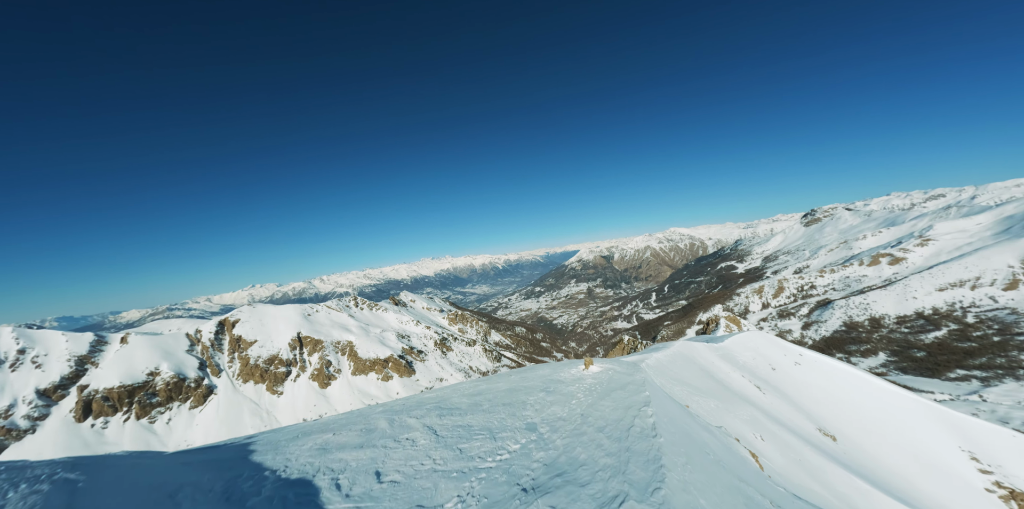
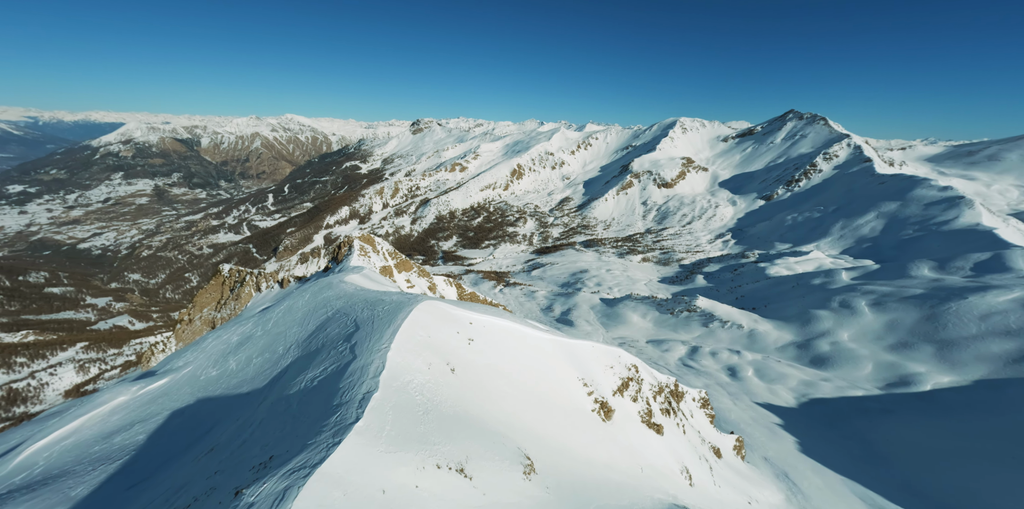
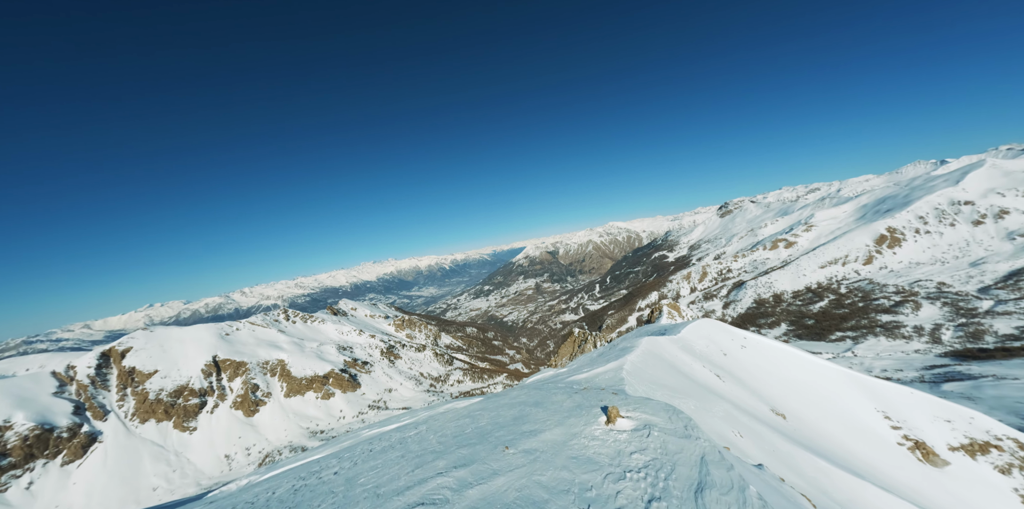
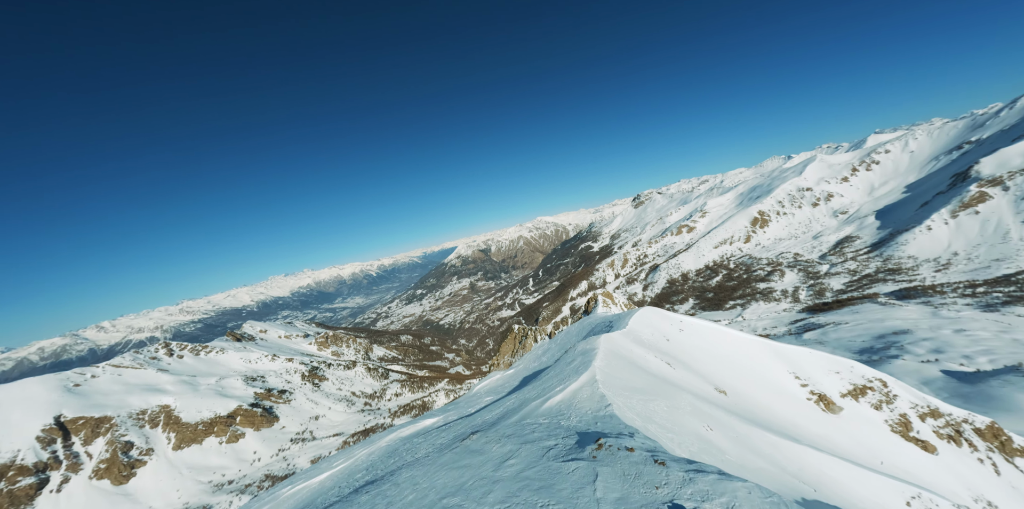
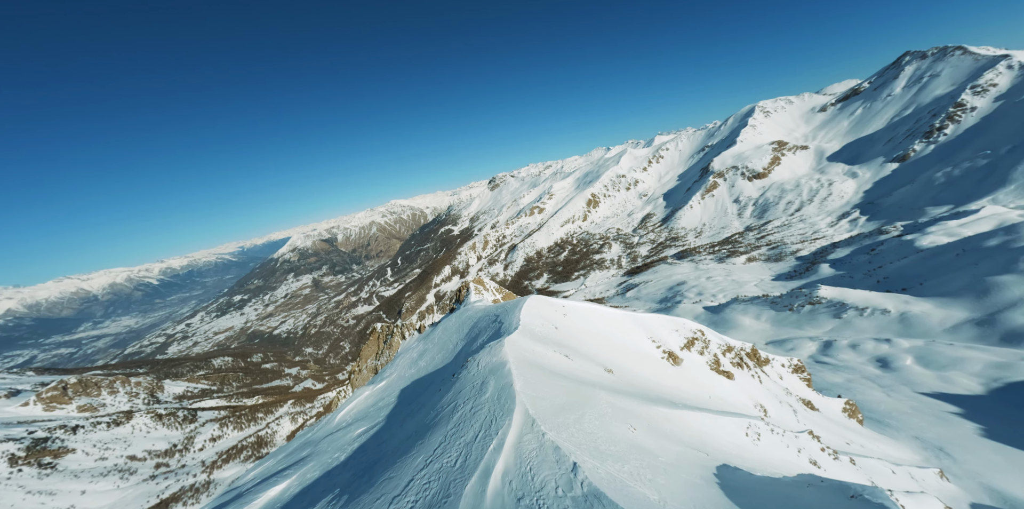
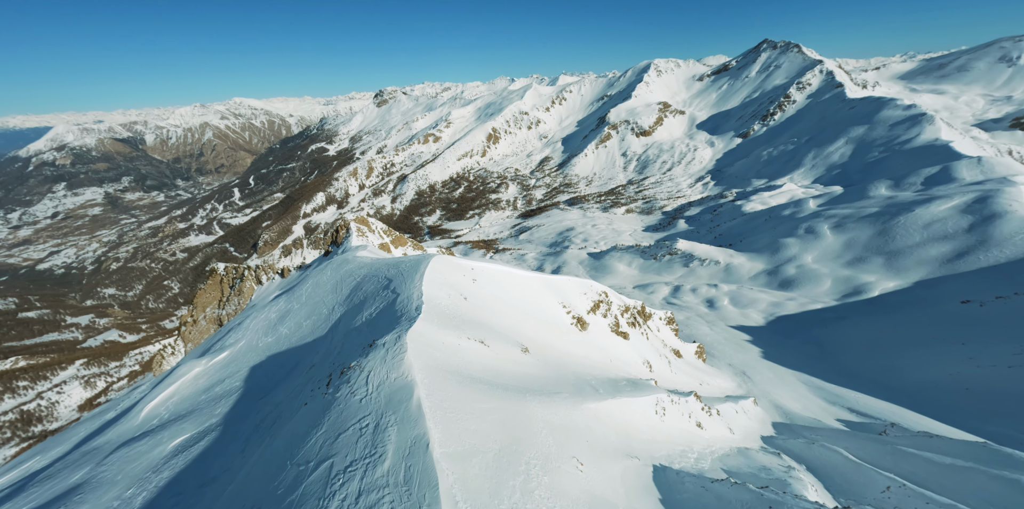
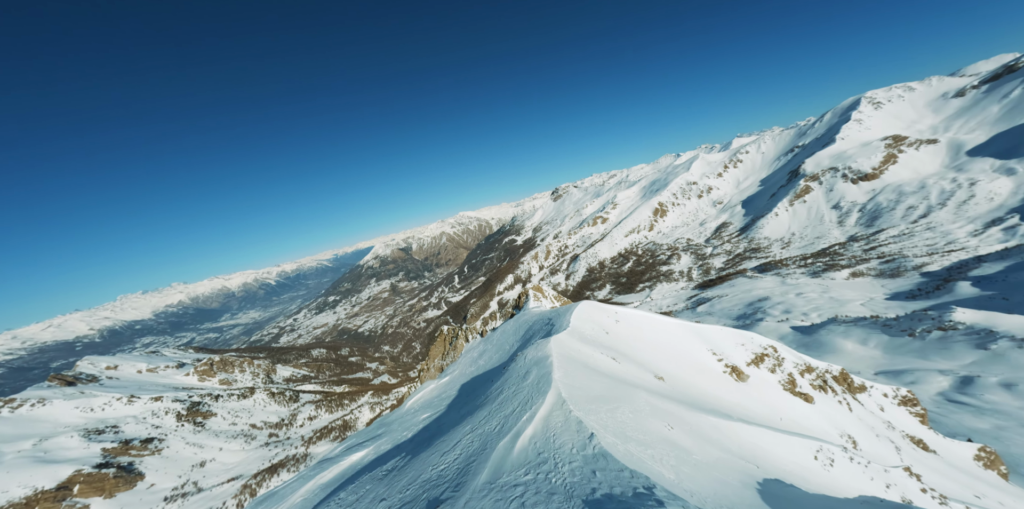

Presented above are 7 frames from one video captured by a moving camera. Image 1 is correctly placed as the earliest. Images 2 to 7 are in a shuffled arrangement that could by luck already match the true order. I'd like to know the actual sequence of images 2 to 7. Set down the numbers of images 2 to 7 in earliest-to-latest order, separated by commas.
3, 4, 7, 5, 6, 2
